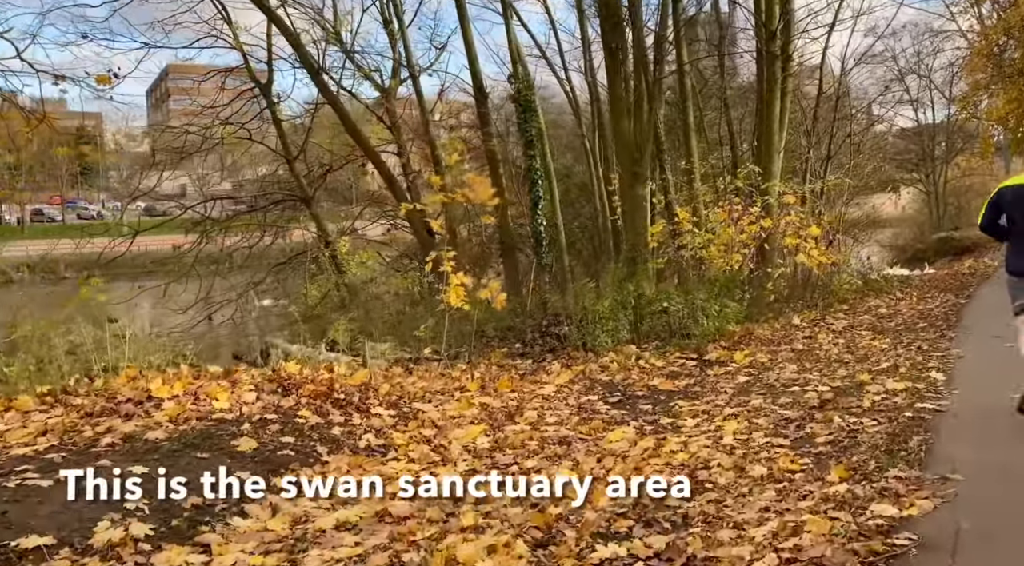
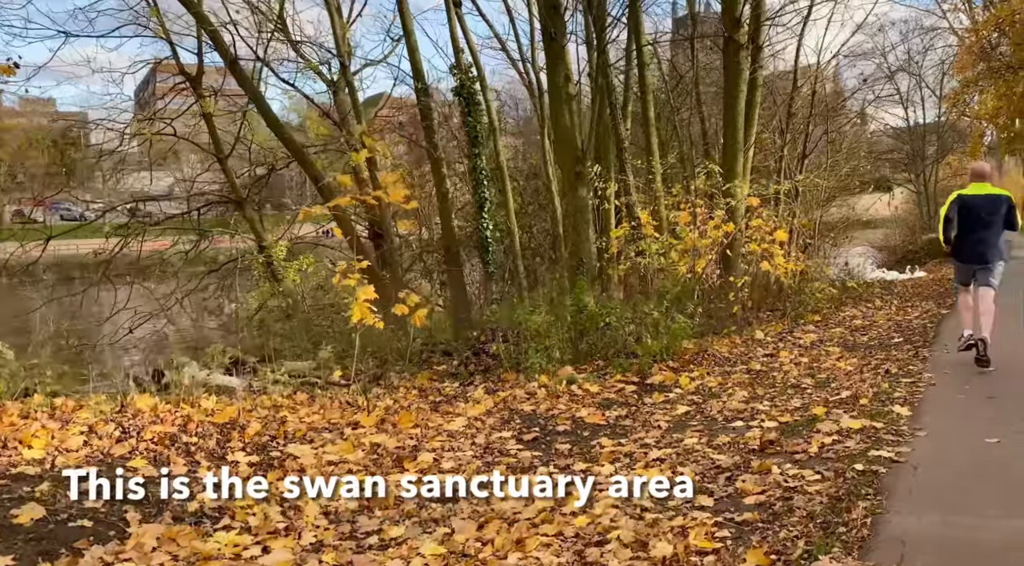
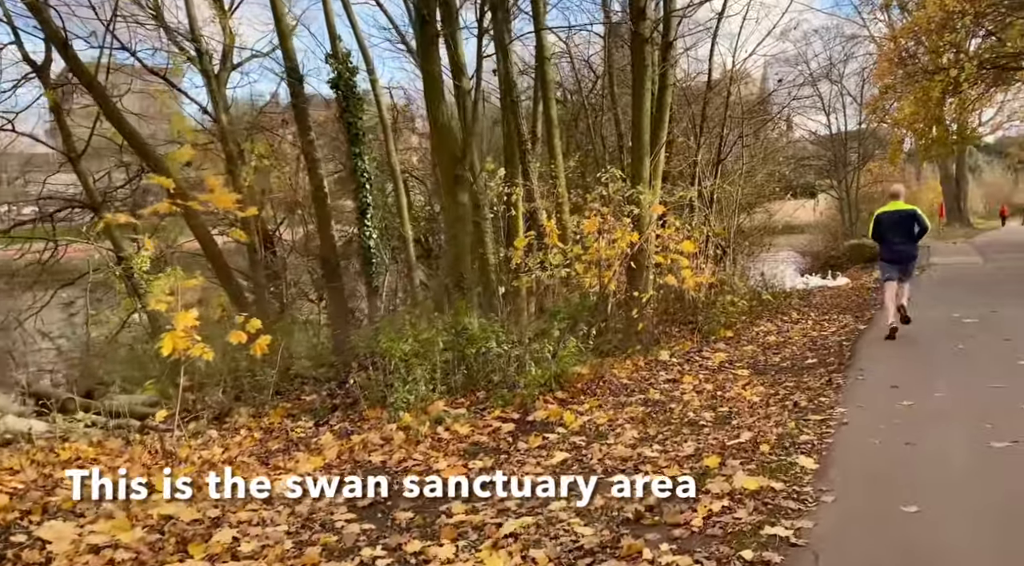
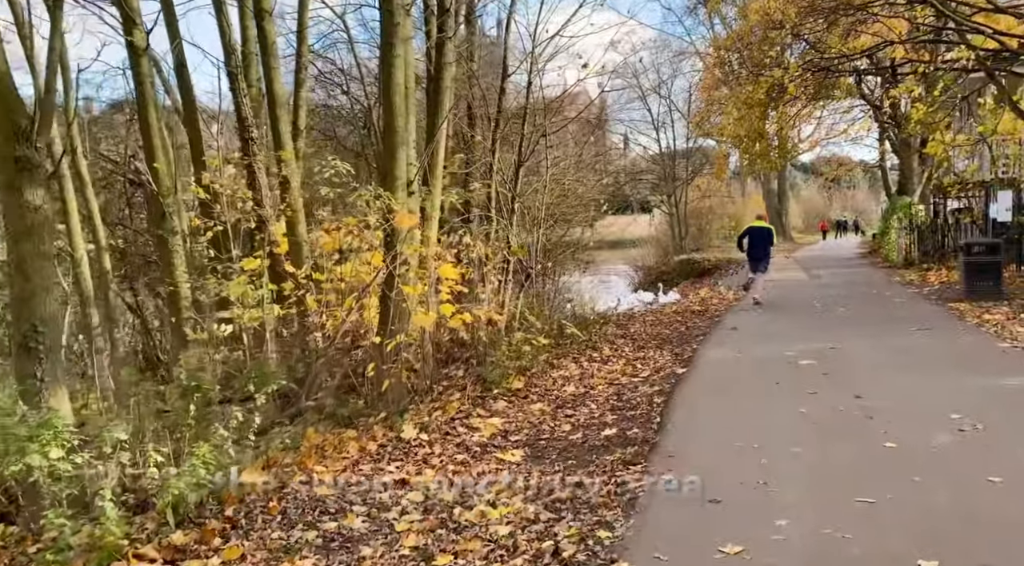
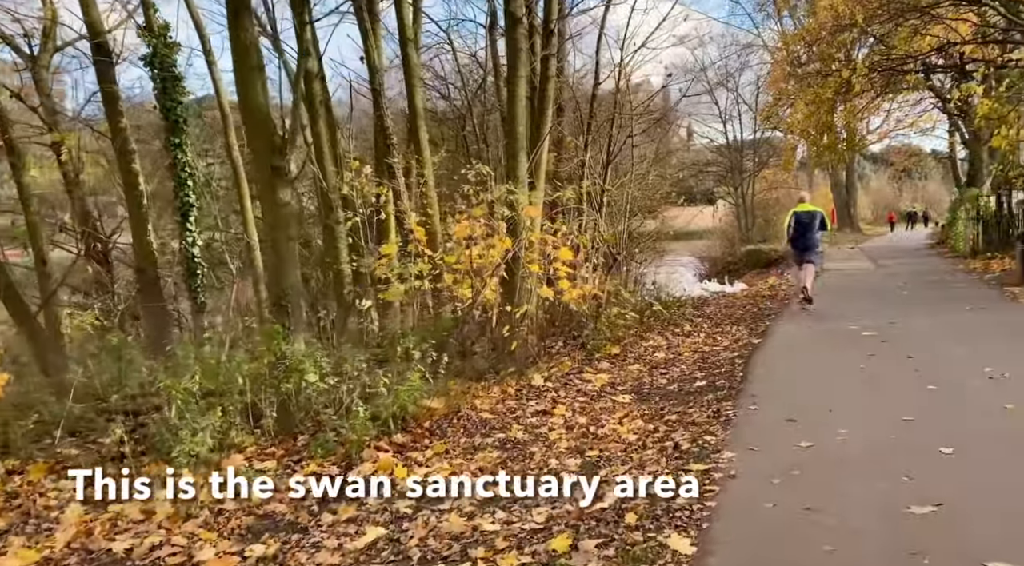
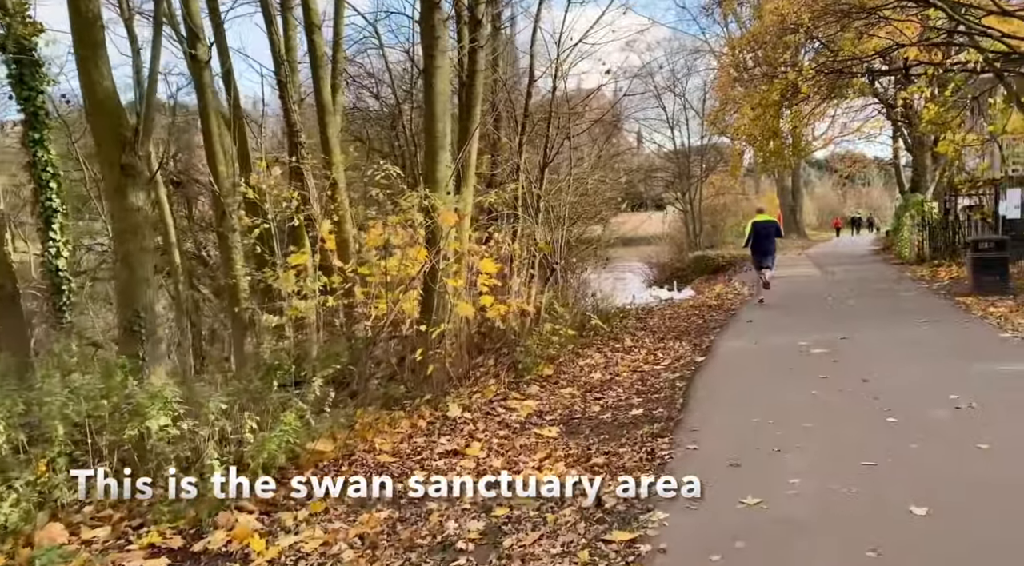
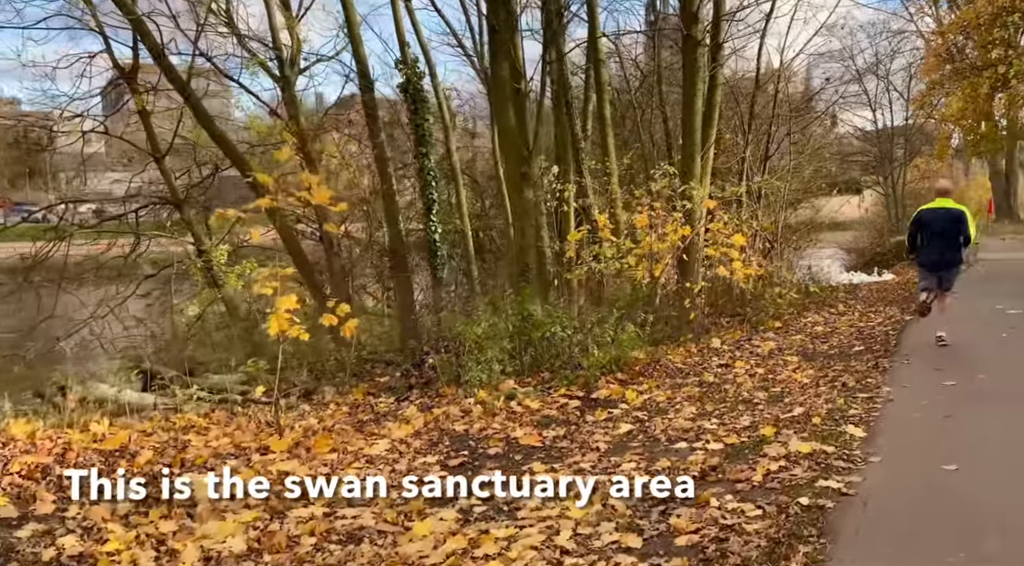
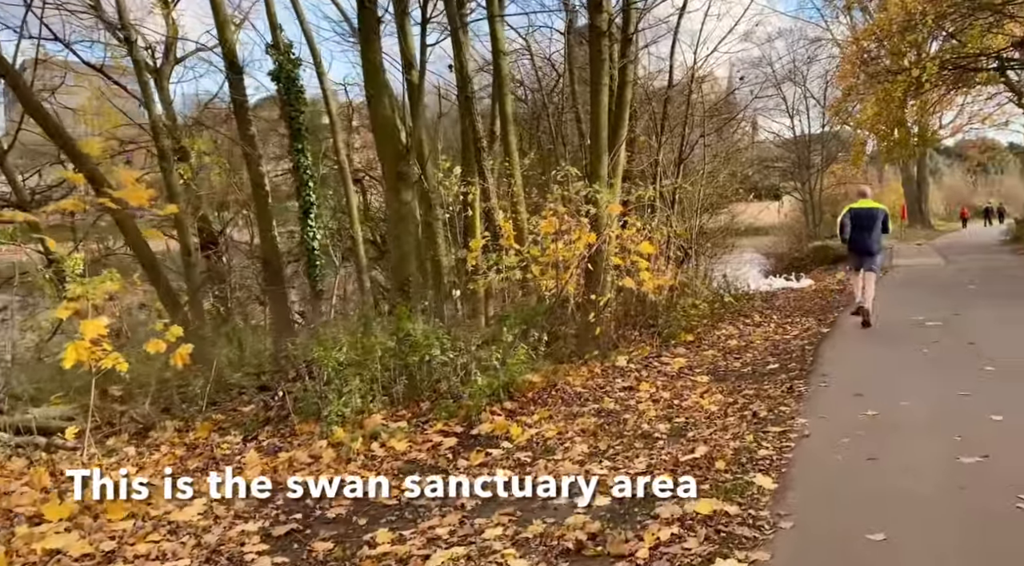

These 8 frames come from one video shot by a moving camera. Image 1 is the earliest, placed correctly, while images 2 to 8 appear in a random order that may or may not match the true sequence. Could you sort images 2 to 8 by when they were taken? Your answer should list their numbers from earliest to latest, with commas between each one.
2, 7, 3, 8, 5, 6, 4
